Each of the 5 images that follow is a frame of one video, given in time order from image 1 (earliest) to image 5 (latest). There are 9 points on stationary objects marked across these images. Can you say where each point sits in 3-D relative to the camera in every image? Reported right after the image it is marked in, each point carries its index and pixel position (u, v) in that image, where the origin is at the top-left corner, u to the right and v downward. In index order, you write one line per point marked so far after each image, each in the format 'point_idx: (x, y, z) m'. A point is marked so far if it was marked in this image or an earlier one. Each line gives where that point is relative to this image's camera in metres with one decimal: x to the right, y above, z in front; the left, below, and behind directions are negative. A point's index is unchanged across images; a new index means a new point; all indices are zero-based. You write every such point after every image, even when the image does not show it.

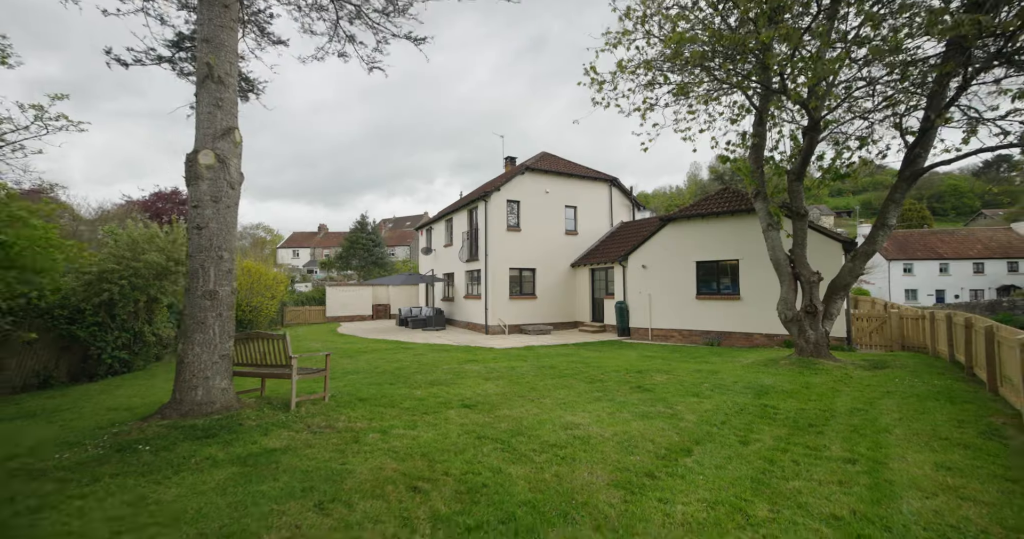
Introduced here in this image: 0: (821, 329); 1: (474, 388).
0: (+6.6, -1.3, +10.0) m
1: (-0.7, -2.0, +8.1) m
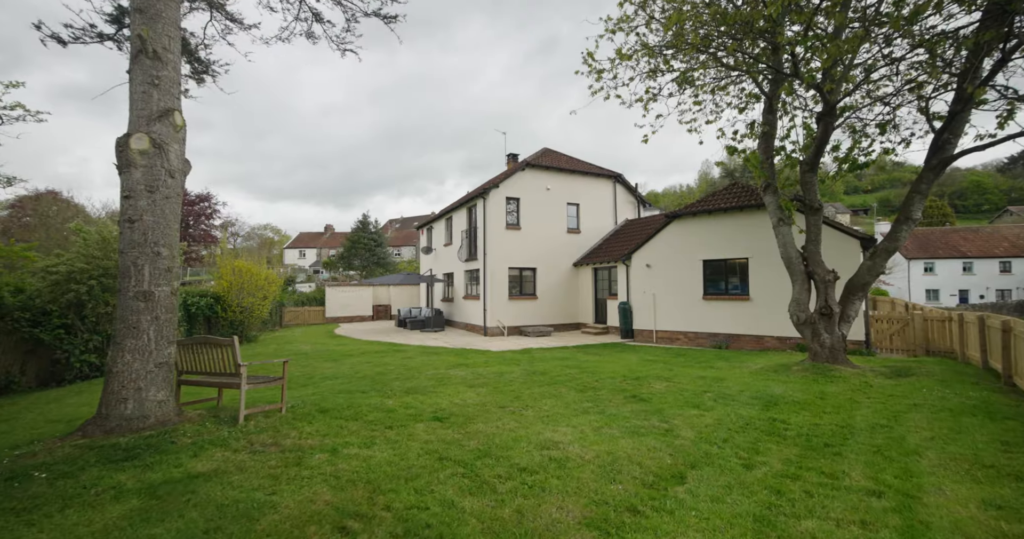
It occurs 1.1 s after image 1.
0: (+6.4, -1.2, +9.2) m
1: (-0.9, -2.0, +7.4) m
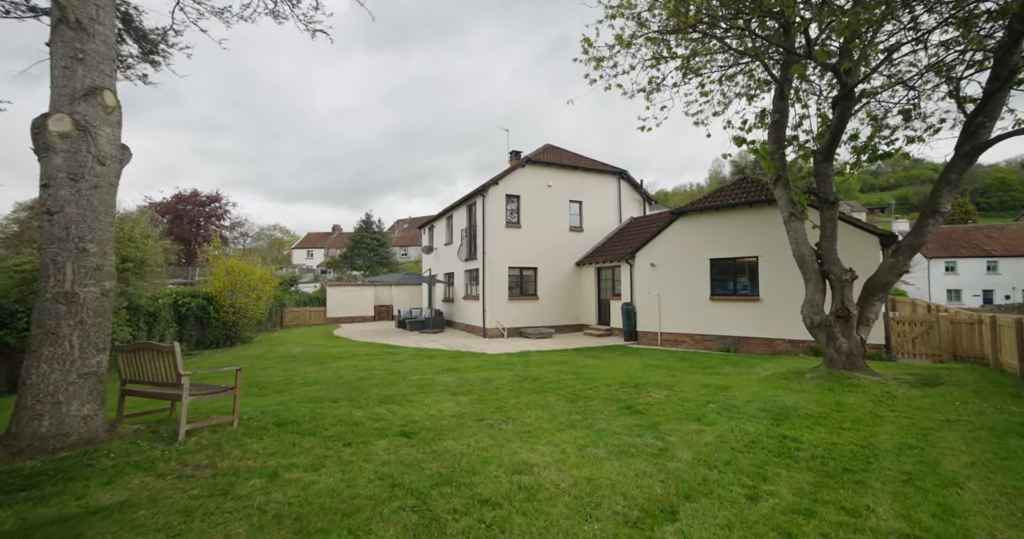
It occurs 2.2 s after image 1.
0: (+6.2, -1.2, +8.5) m
1: (-1.2, -2.0, +6.8) m
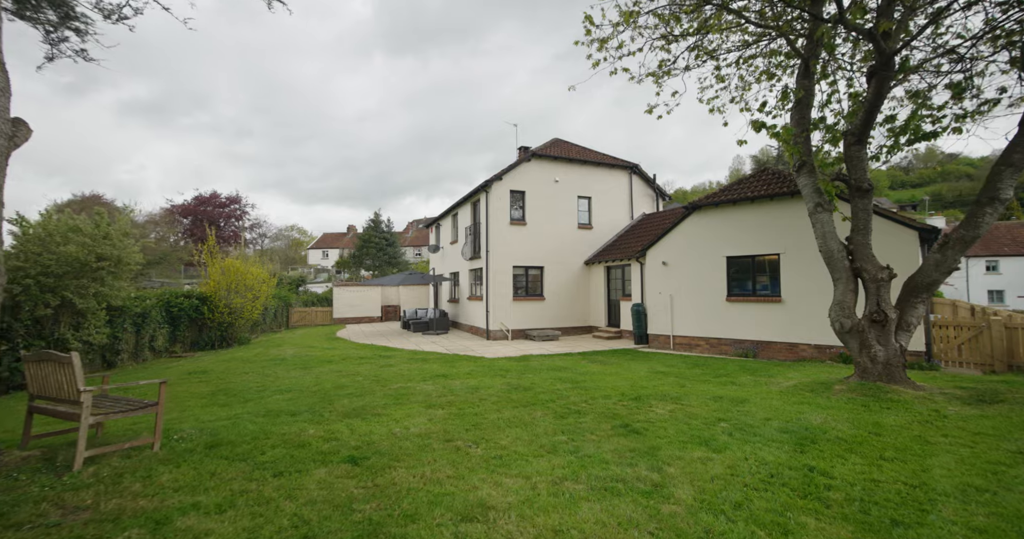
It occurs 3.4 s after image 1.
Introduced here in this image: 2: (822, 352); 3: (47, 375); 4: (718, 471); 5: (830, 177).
0: (+6.0, -1.2, +7.4) m
1: (-1.5, -1.9, +5.9) m
2: (+7.4, -2.0, +11.2) m
3: (-4.4, -1.0, +4.5) m
4: (+1.9, -1.9, +4.3) m
5: (+5.7, +1.7, +8.3) m
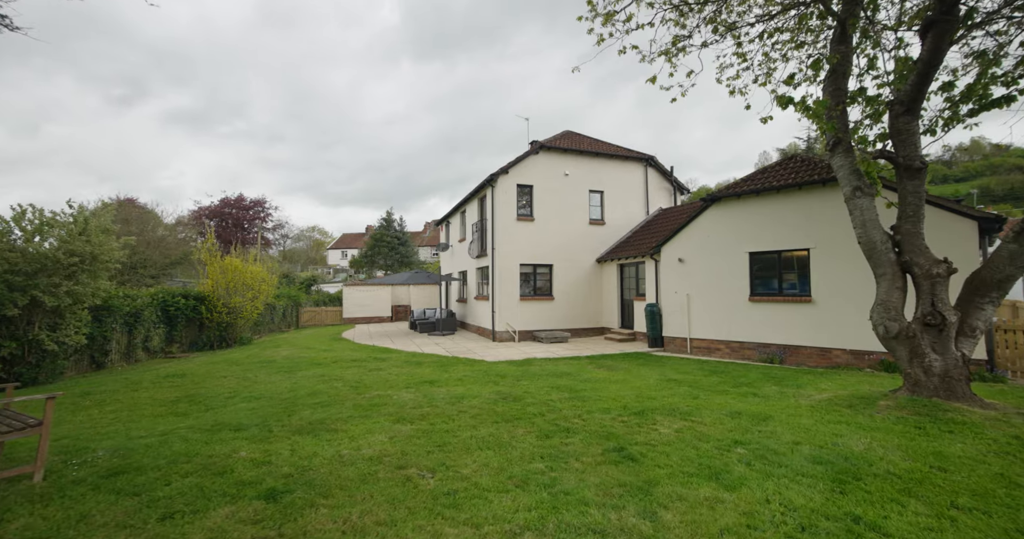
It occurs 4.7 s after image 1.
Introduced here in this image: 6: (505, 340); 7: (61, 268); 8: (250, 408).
0: (+5.8, -1.1, +6.1) m
1: (-1.7, -1.9, +5.1) m
2: (+7.4, -1.9, +10.0) m
3: (-4.8, -0.9, +3.7) m
4: (+1.6, -1.8, +3.3) m
5: (+5.5, +1.7, +7.1) m
6: (-0.2, -2.6, +16.9) m
7: (-9.5, 0.0, +9.8) m
8: (-3.8, -2.0, +6.9) m
